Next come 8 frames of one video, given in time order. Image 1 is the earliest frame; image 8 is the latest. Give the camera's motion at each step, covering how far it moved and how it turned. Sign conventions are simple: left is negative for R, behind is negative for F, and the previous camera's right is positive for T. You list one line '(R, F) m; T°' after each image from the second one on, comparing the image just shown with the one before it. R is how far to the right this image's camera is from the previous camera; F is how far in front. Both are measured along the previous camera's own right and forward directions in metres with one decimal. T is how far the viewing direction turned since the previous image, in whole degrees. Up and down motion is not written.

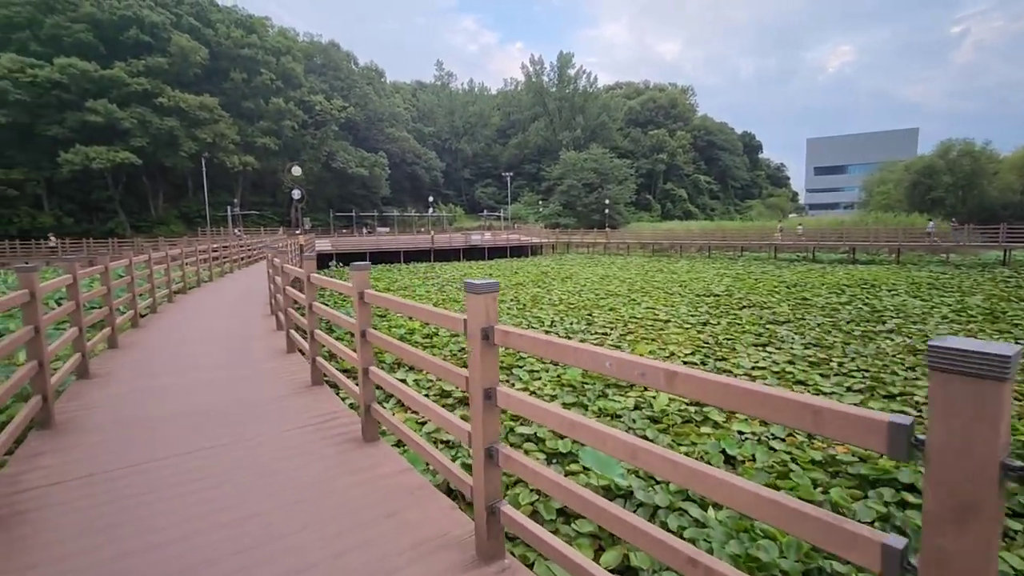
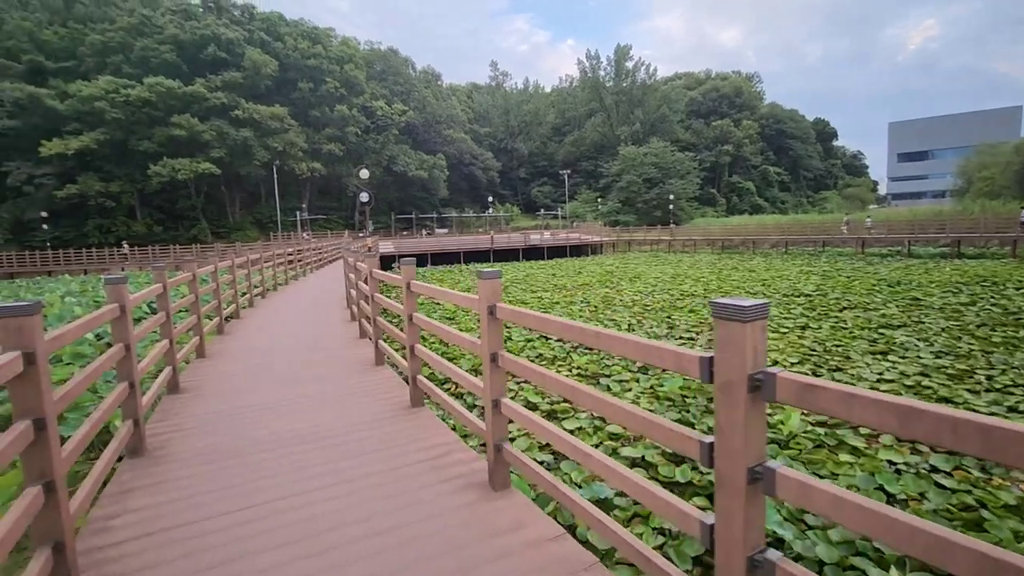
(-0.3, +0.3) m; -6°
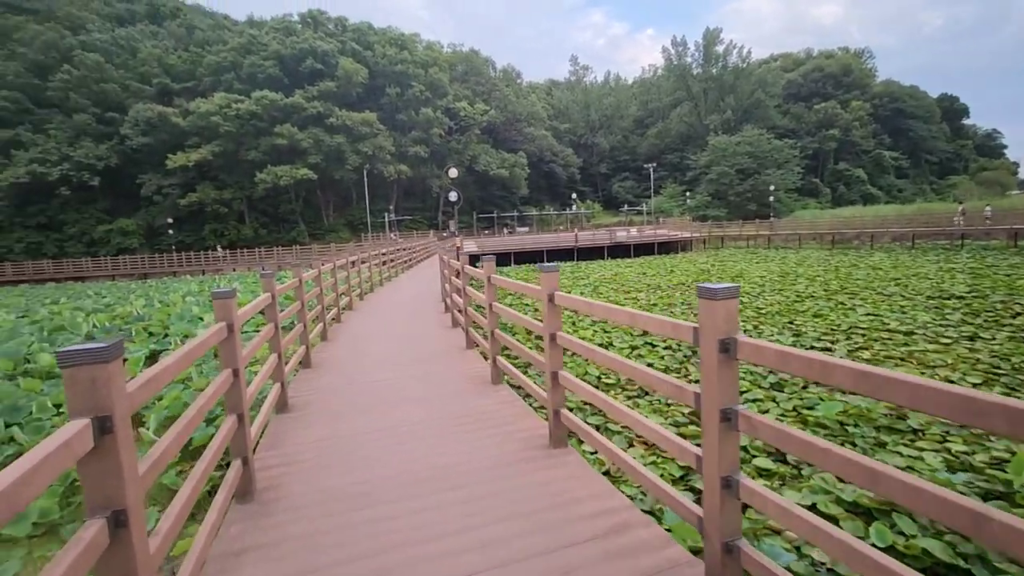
(-0.3, +0.4) m; -9°
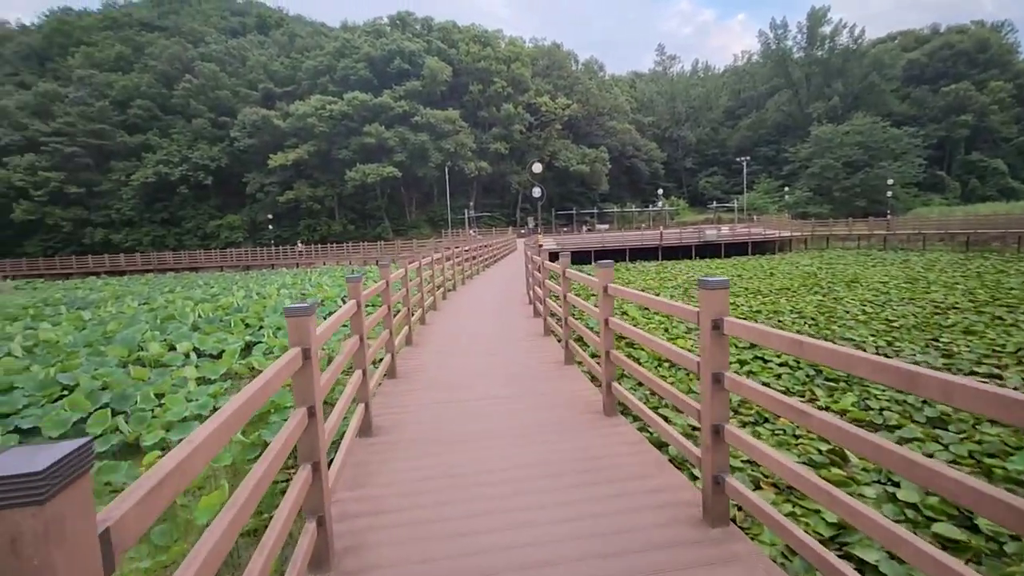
(-0.2, +0.4) m; -9°
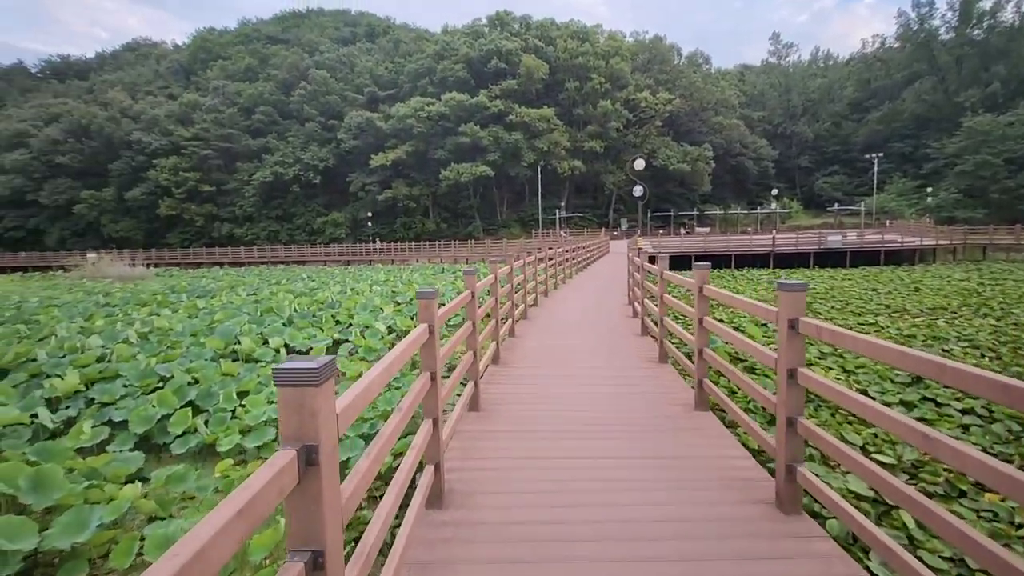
(-0.1, +0.5) m; -10°
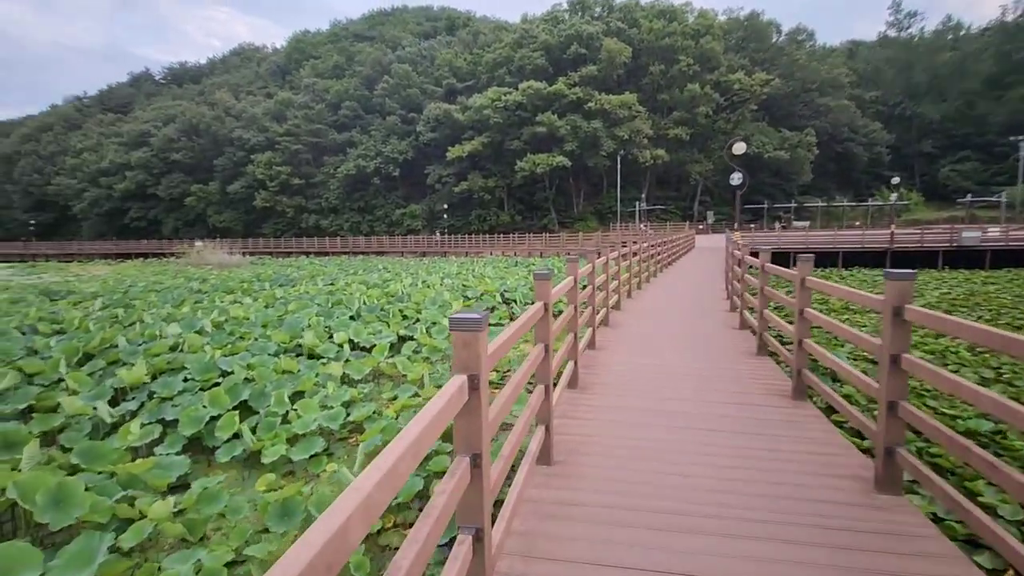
(0.0, +0.6) m; -9°
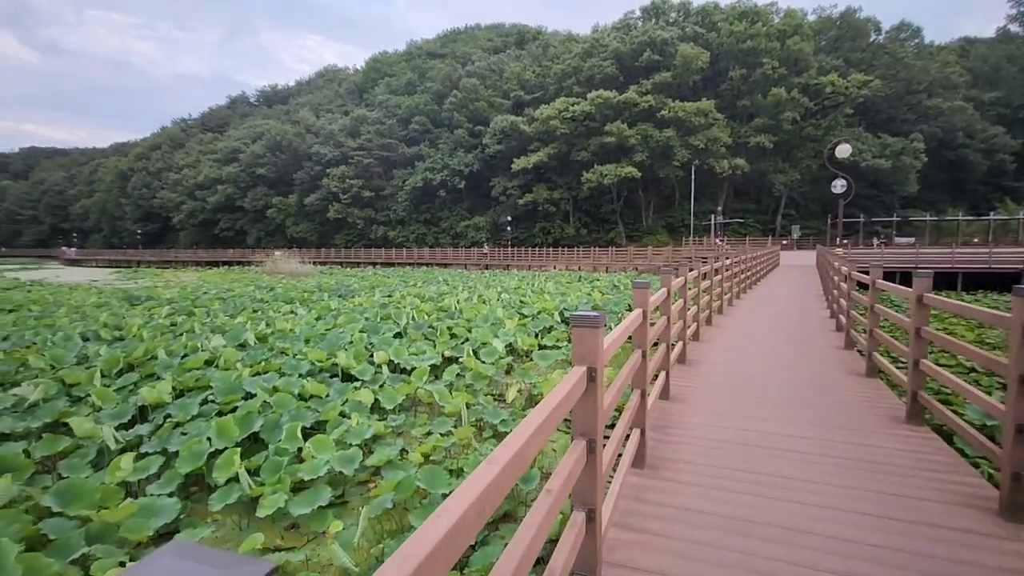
(+0.1, +0.6) m; -8°
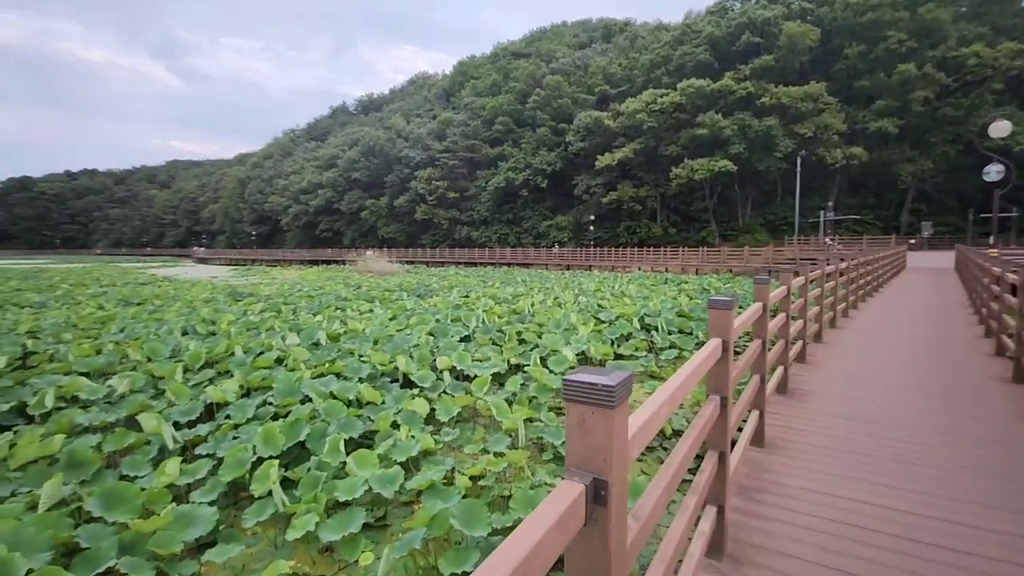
(+0.1, +0.4) m; -10°
